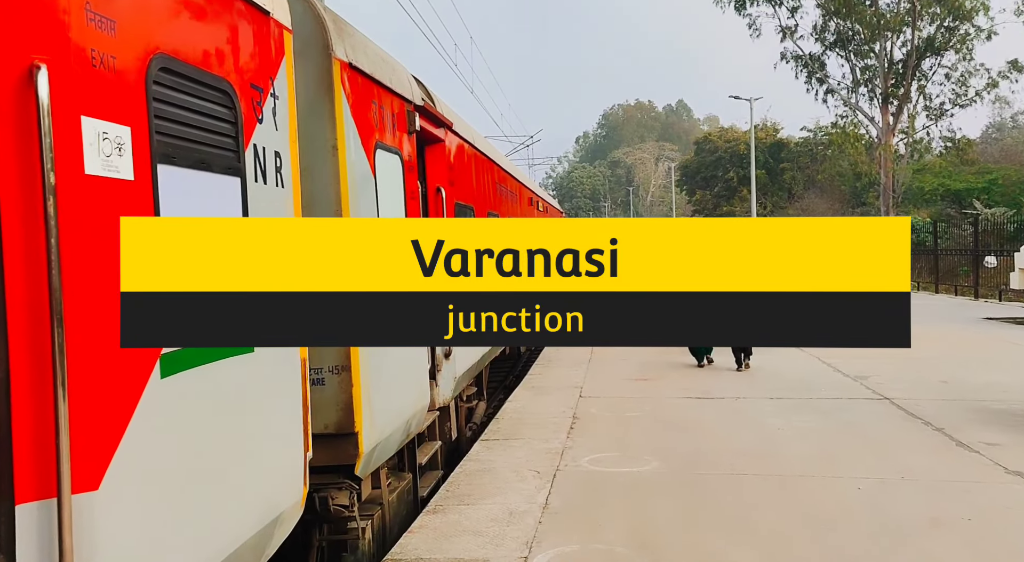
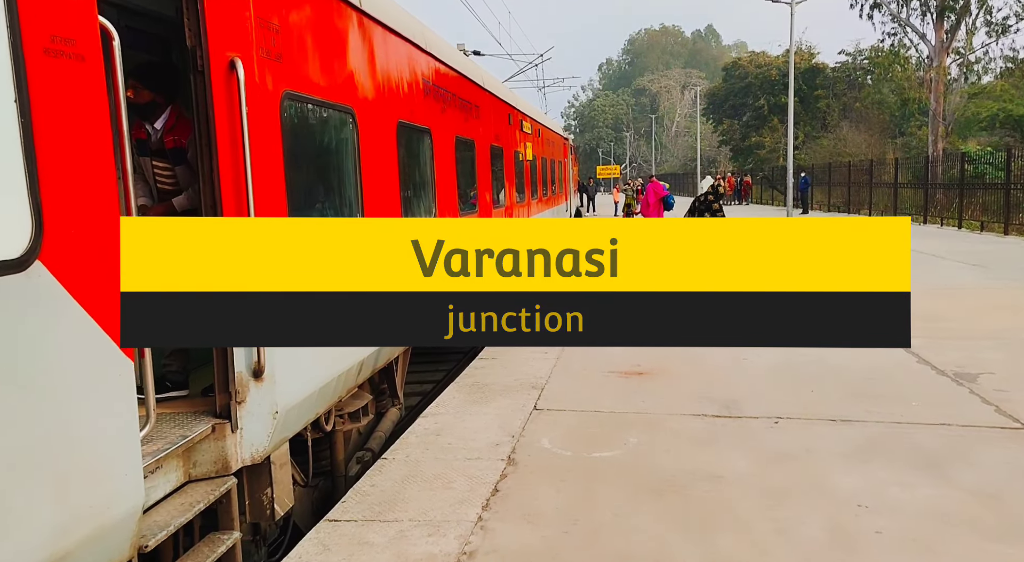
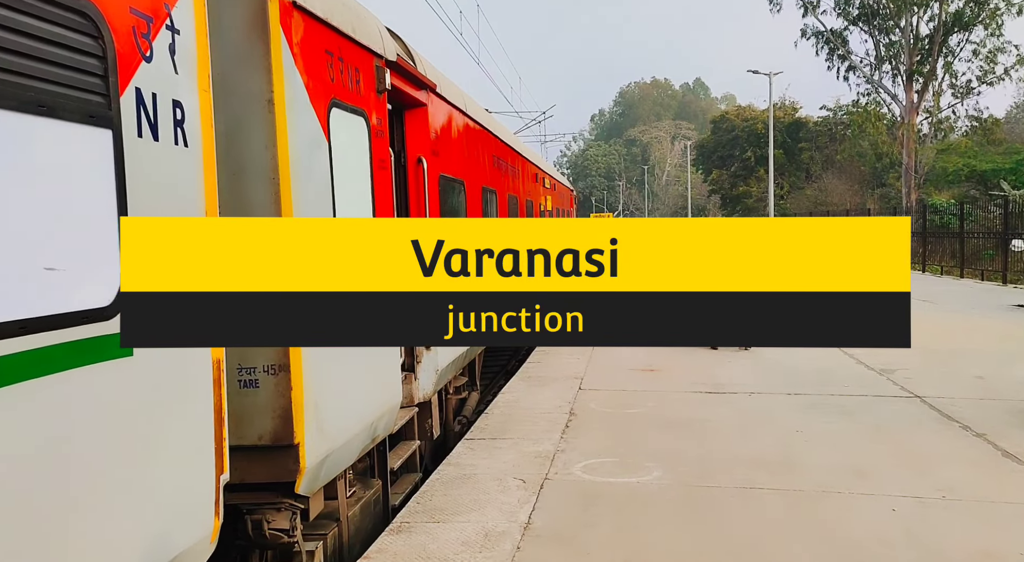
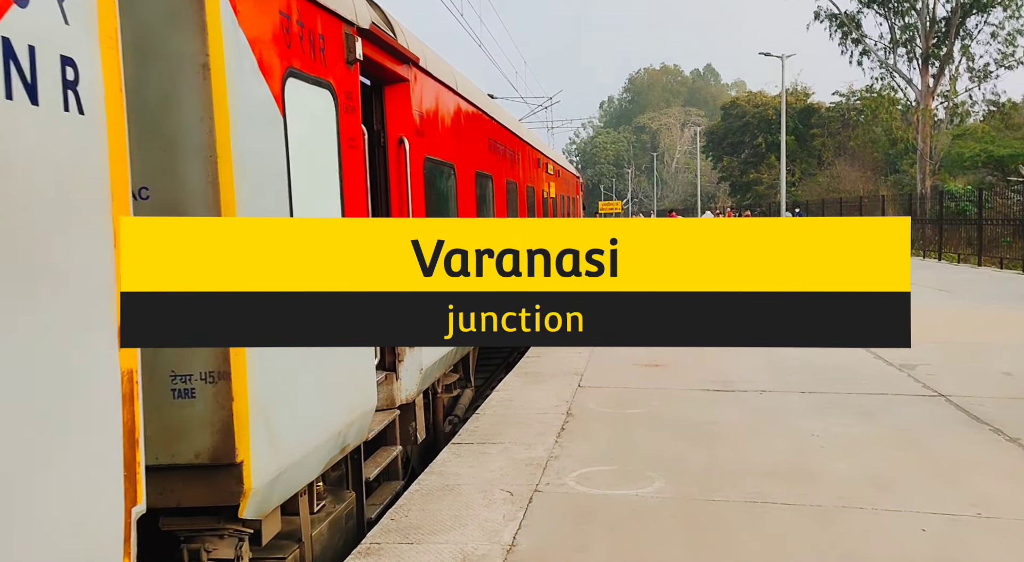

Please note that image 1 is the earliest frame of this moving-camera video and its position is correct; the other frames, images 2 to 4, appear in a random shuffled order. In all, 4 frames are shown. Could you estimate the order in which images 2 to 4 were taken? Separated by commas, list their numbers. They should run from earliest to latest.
3, 4, 2
